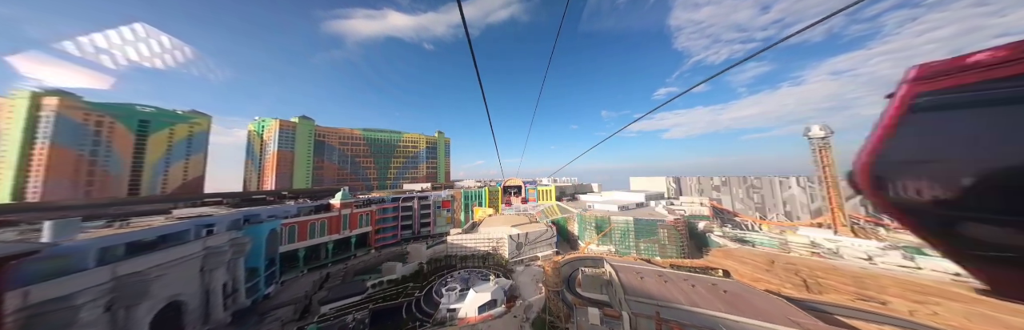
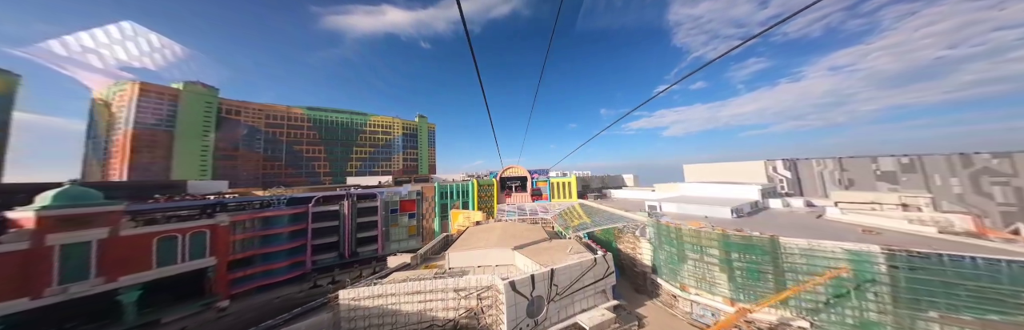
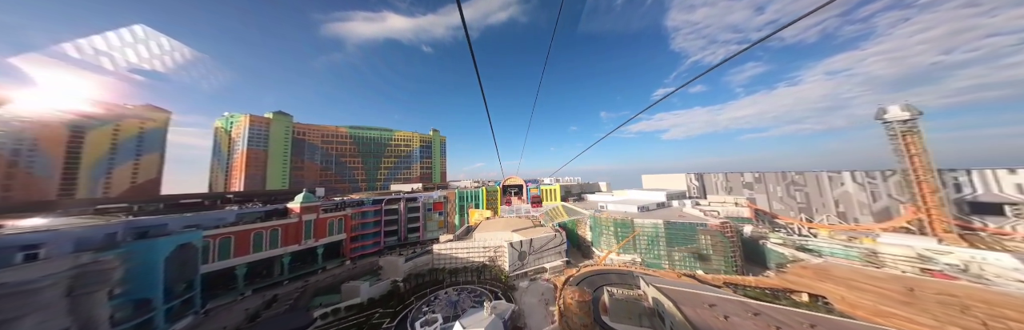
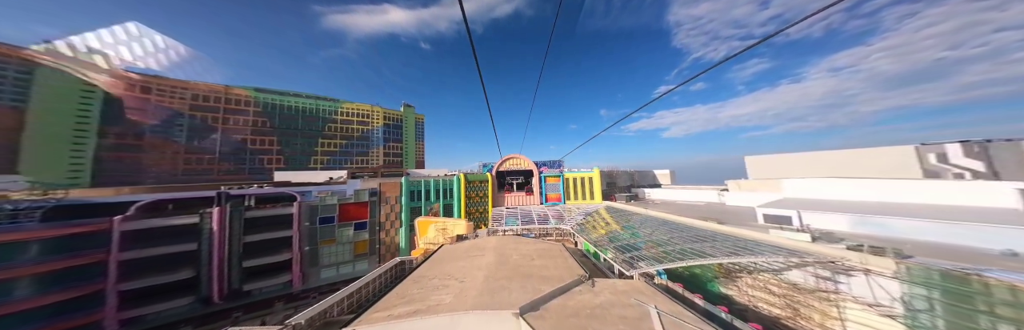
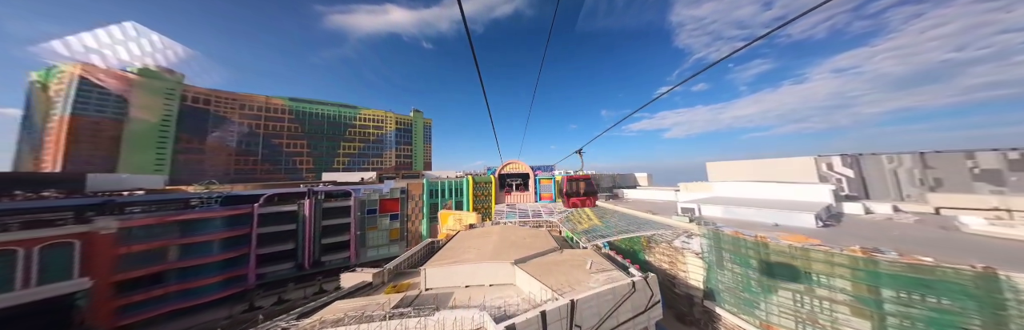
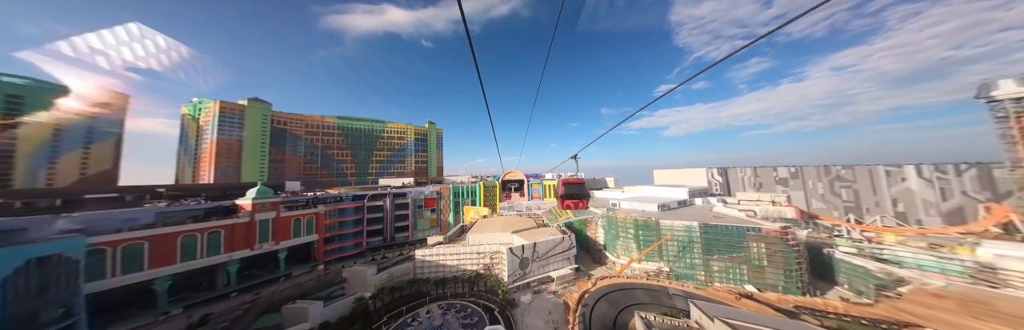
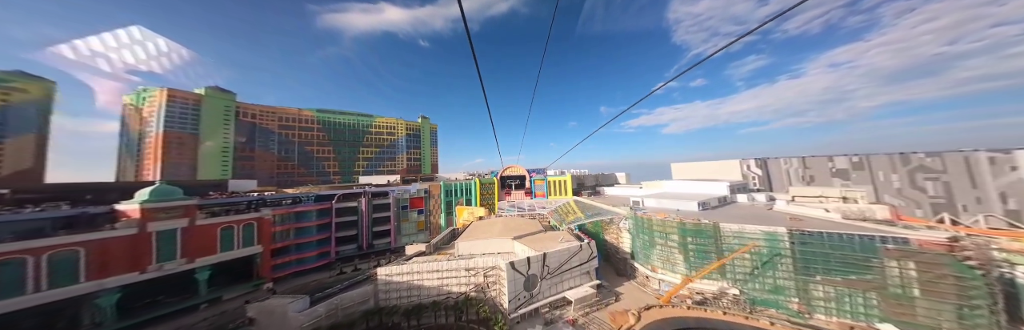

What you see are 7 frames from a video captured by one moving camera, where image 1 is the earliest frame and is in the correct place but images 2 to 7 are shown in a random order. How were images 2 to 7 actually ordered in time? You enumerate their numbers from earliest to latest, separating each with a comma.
3, 6, 7, 2, 5, 4
